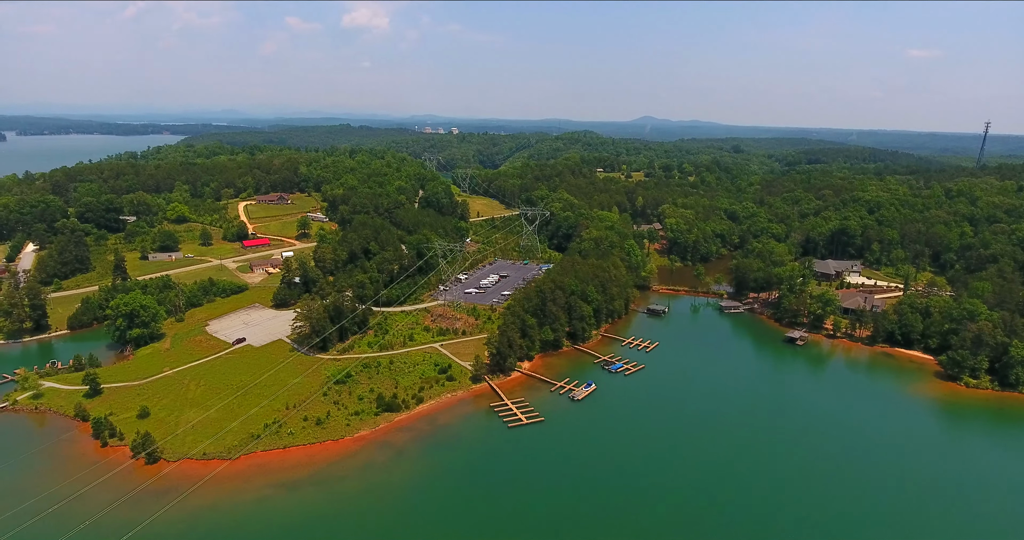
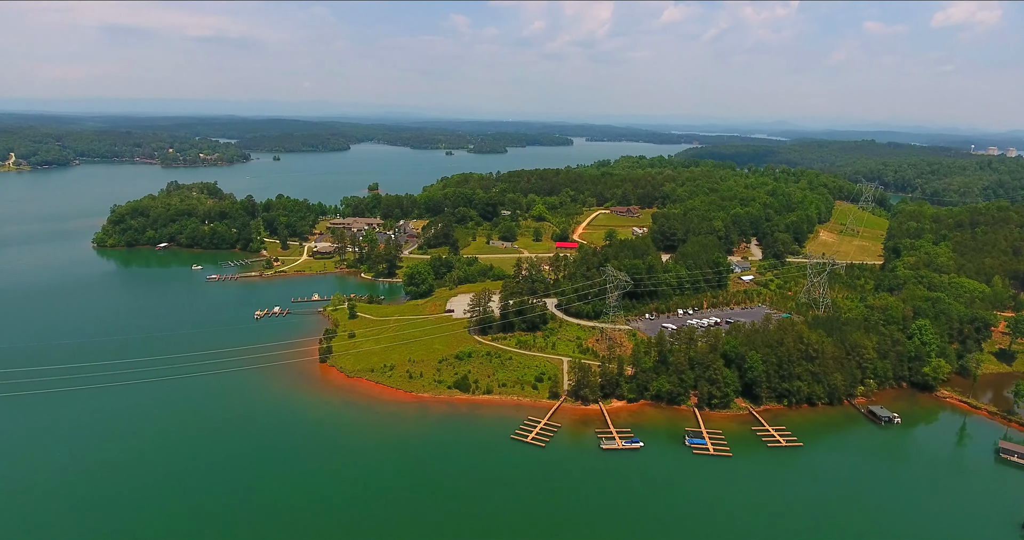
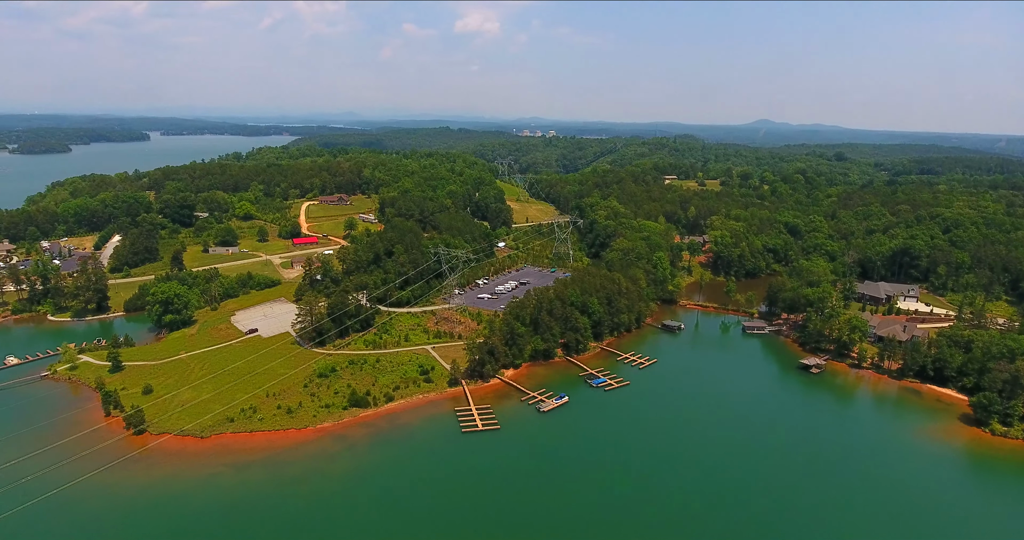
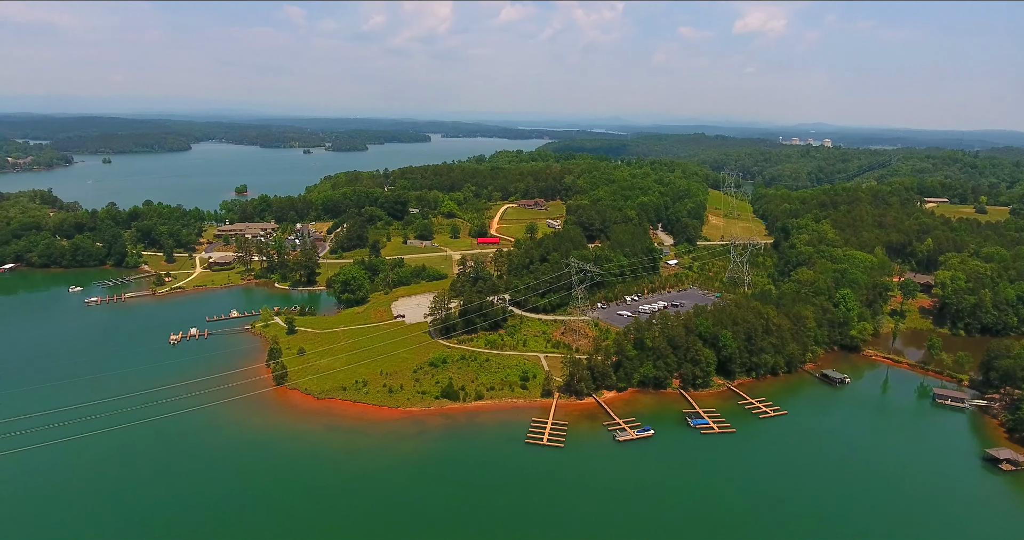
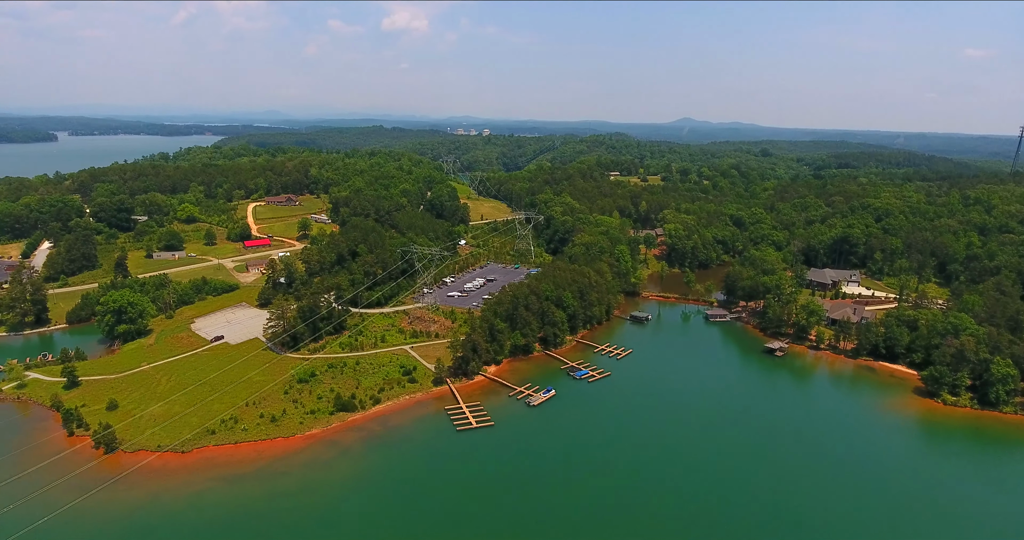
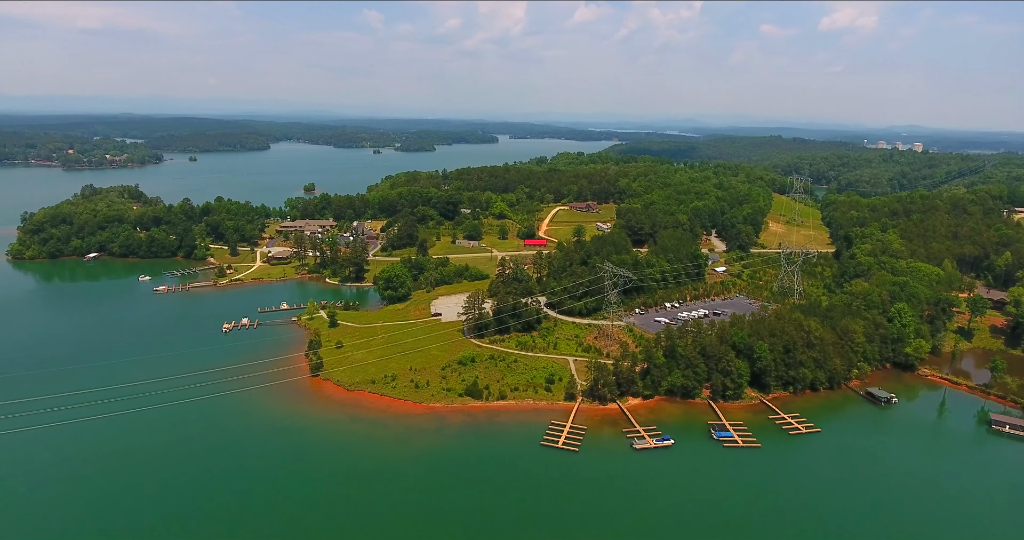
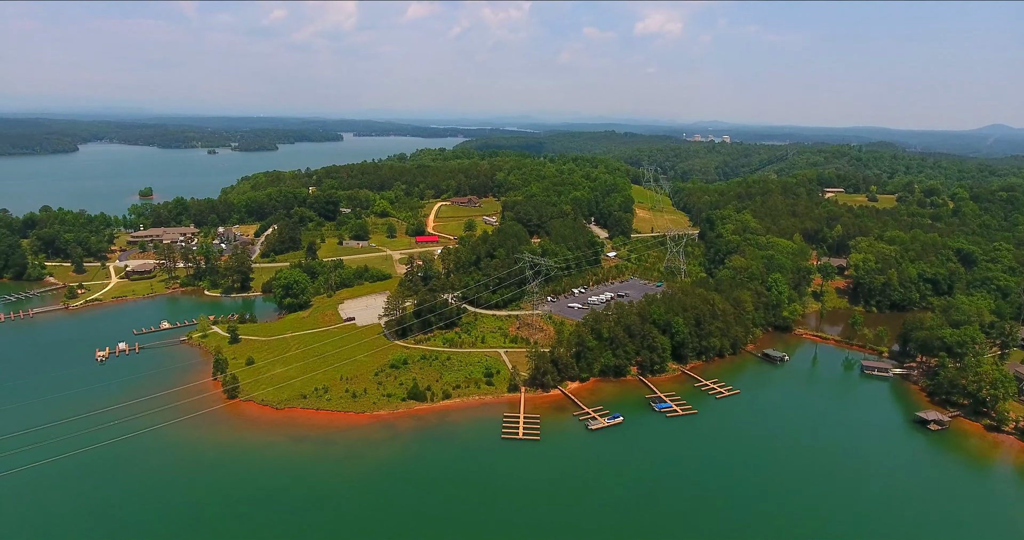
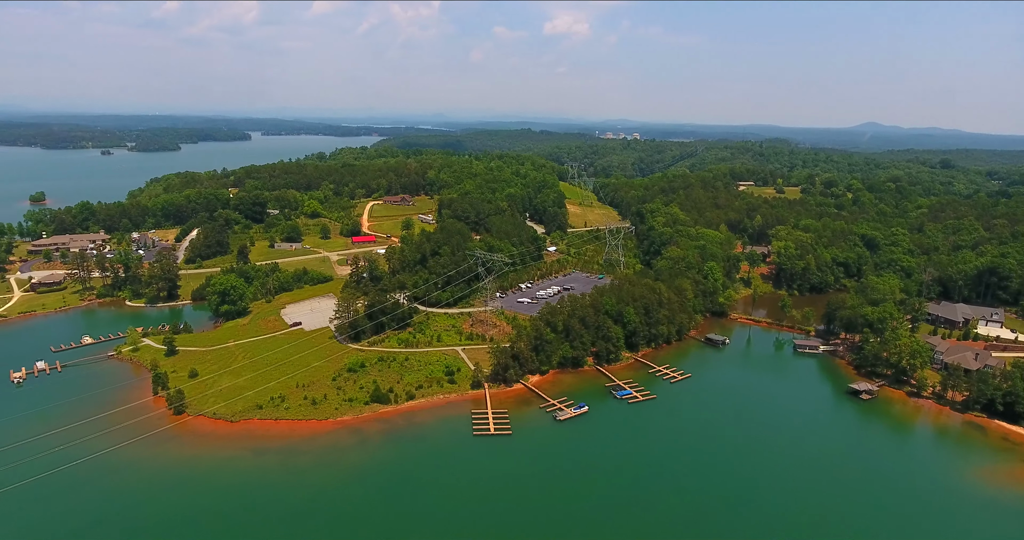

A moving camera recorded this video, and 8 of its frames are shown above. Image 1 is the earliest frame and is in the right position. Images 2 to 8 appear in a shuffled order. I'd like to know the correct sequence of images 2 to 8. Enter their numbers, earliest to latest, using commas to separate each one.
5, 3, 8, 7, 4, 6, 2
